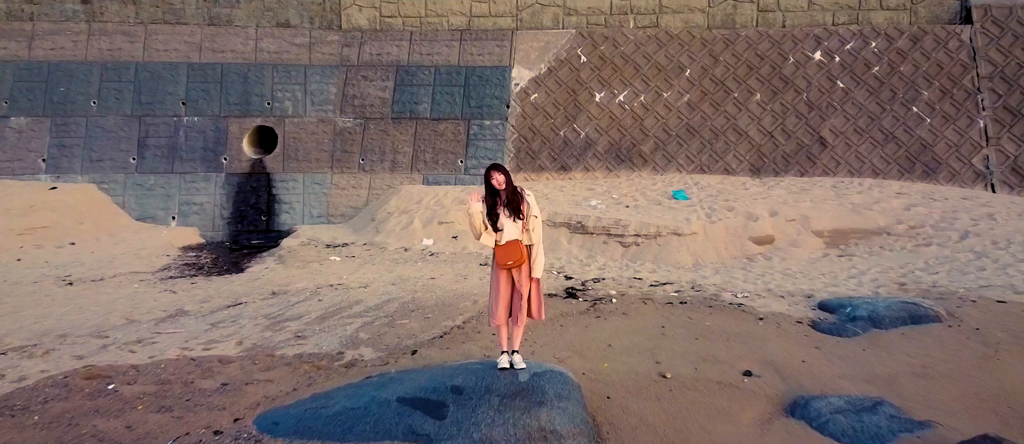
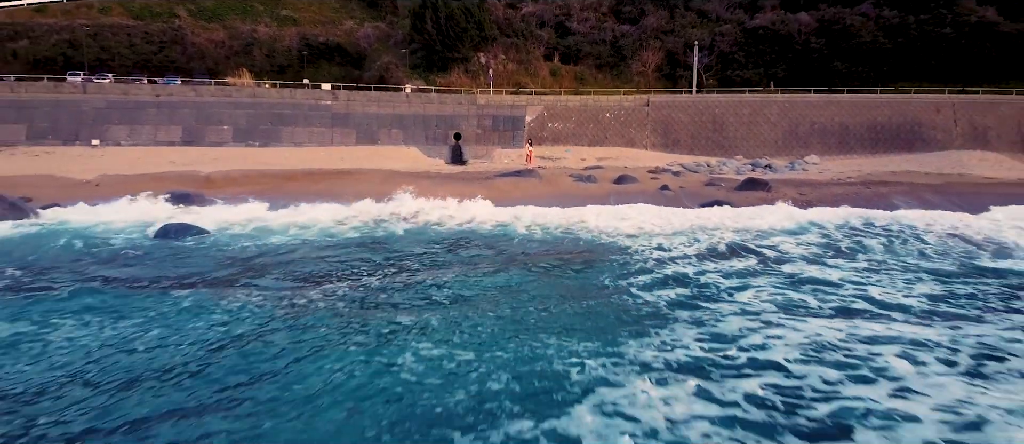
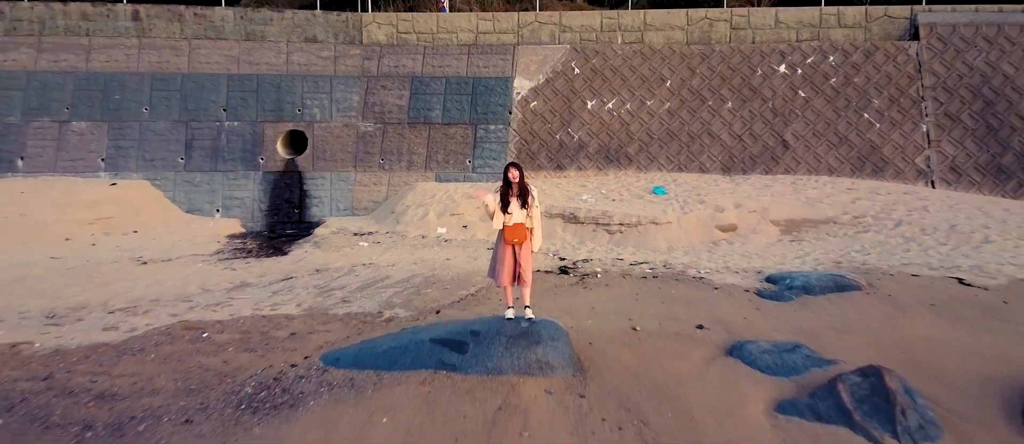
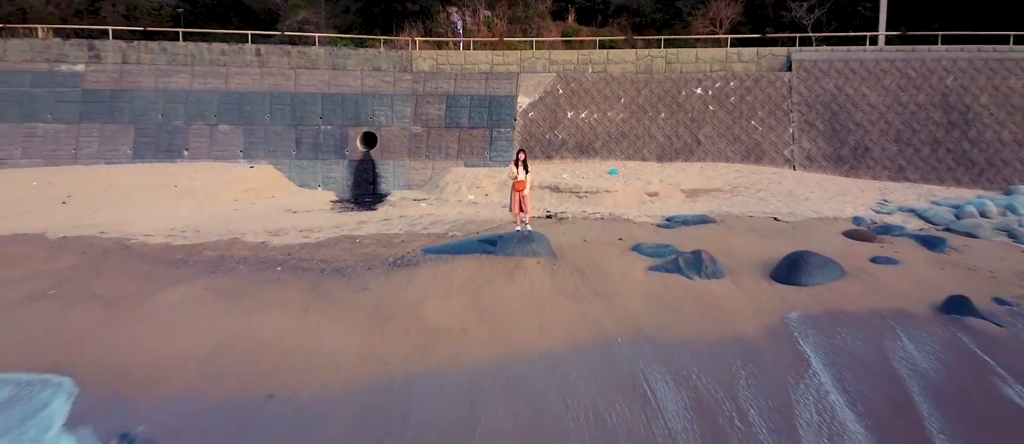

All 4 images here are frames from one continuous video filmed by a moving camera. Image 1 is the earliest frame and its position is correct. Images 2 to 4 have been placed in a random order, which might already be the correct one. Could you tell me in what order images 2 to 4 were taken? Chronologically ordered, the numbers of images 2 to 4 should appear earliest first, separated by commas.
3, 4, 2
